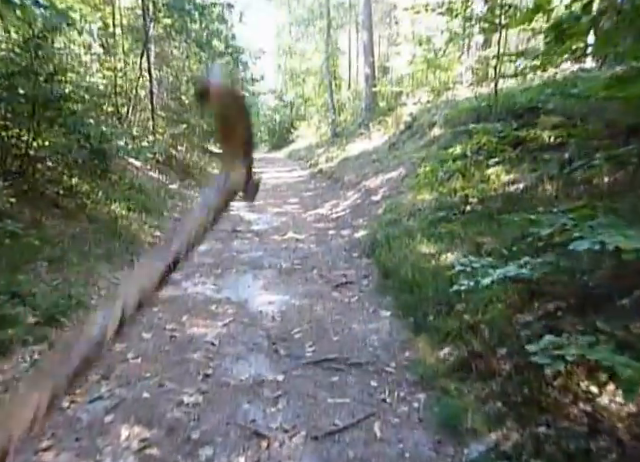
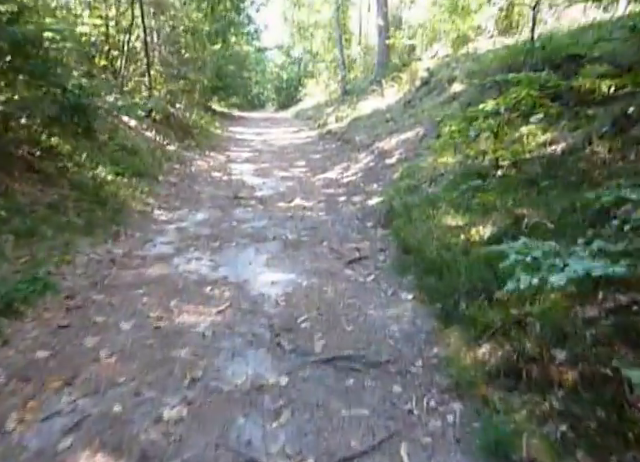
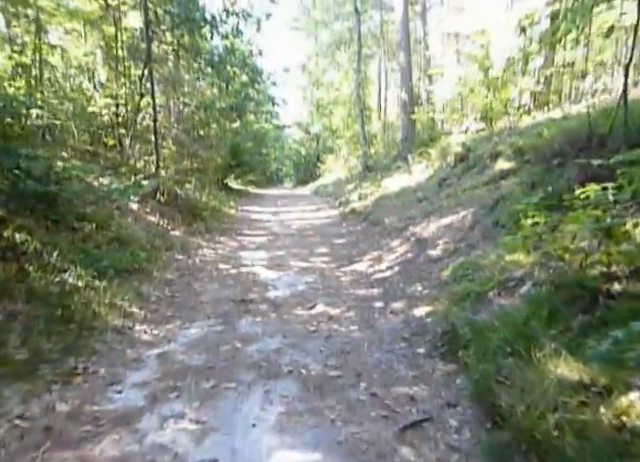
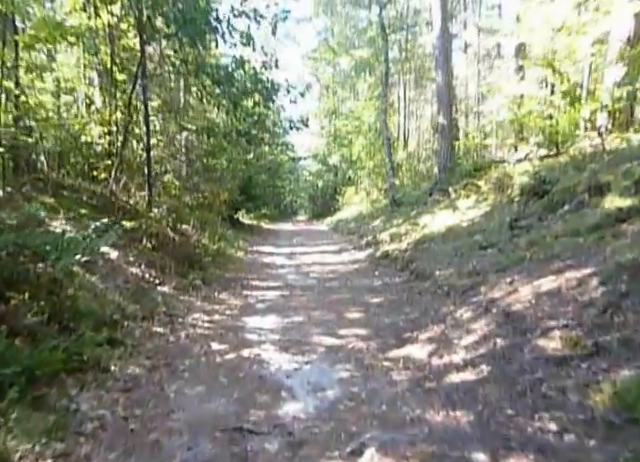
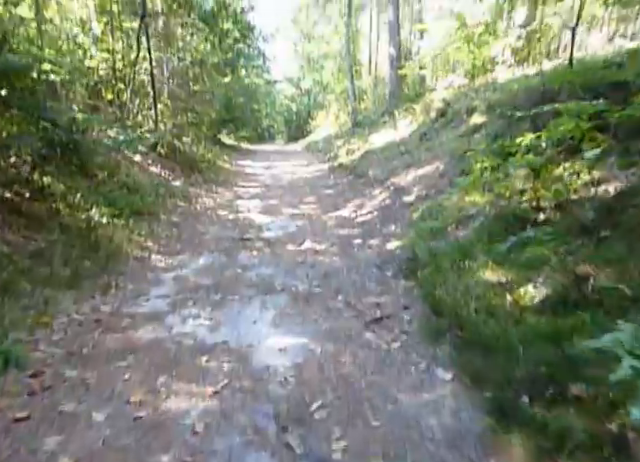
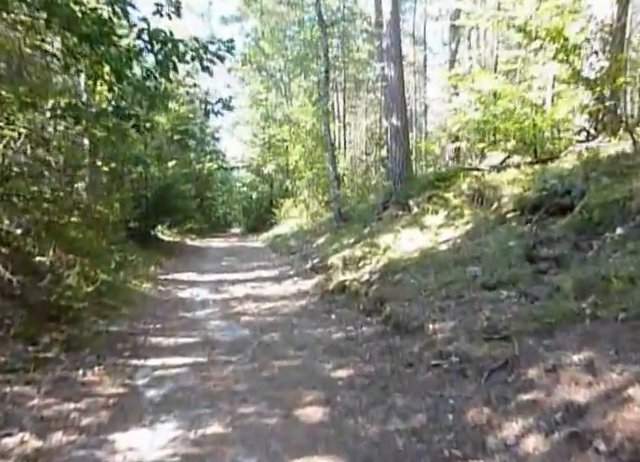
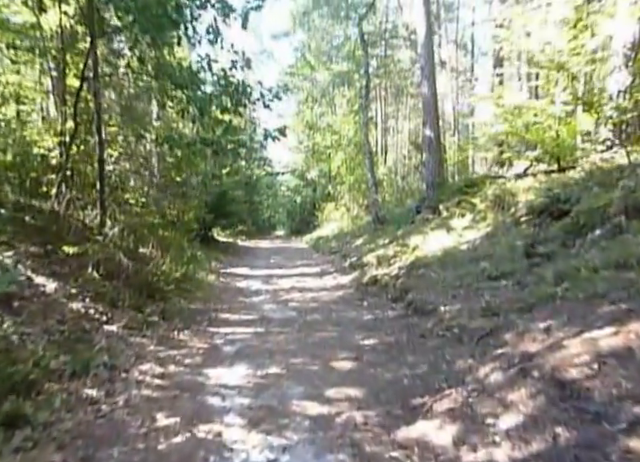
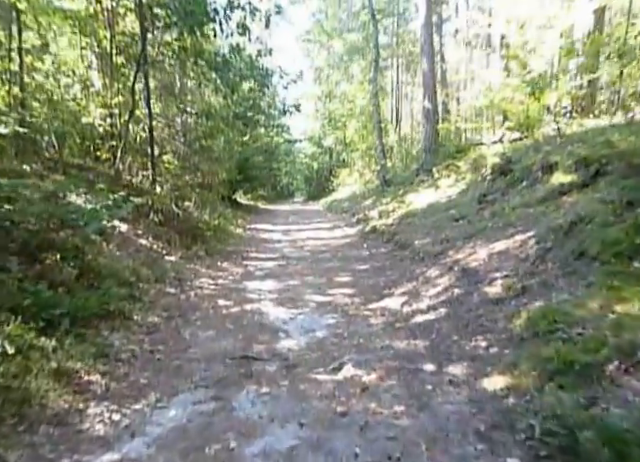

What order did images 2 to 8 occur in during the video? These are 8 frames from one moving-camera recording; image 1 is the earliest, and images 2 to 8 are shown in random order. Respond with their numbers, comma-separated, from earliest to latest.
2, 5, 3, 8, 4, 7, 6
